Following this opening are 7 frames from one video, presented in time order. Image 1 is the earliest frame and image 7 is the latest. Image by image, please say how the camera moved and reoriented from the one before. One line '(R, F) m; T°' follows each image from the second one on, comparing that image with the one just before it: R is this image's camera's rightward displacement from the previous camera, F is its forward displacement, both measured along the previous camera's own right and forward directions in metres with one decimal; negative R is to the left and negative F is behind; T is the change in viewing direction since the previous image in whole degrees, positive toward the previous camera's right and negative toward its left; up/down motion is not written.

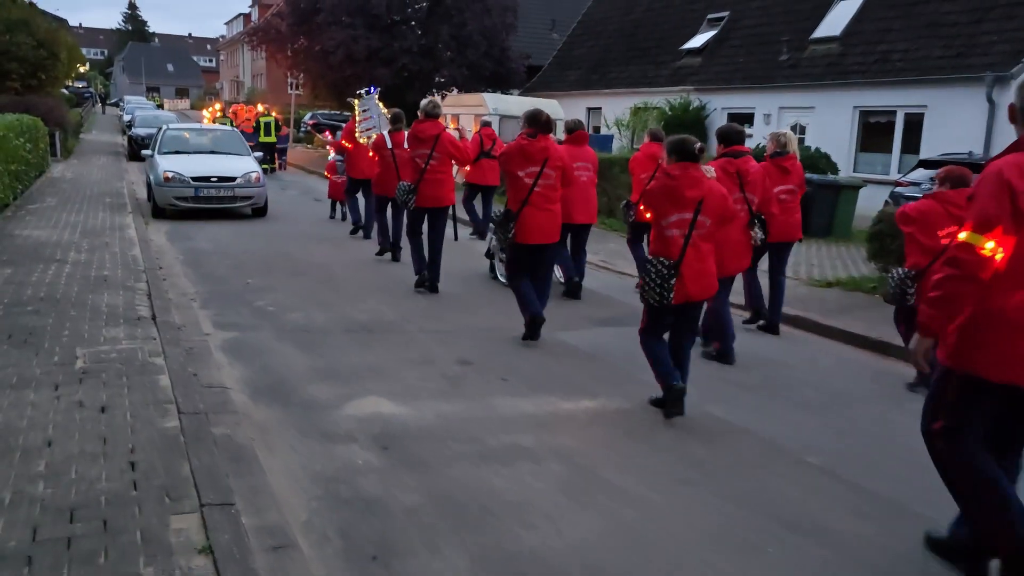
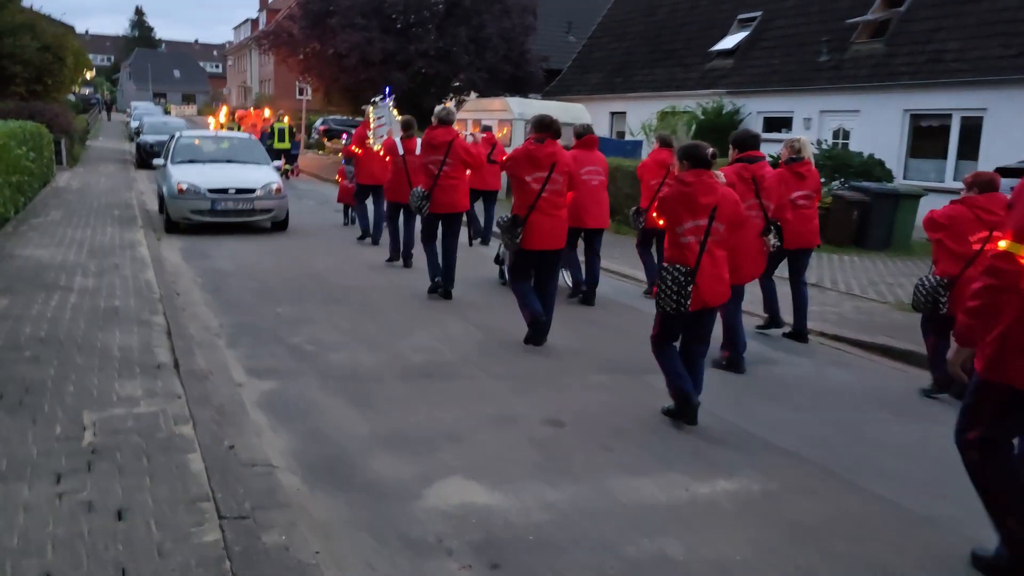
(-0.6, +1.1) m; 0°
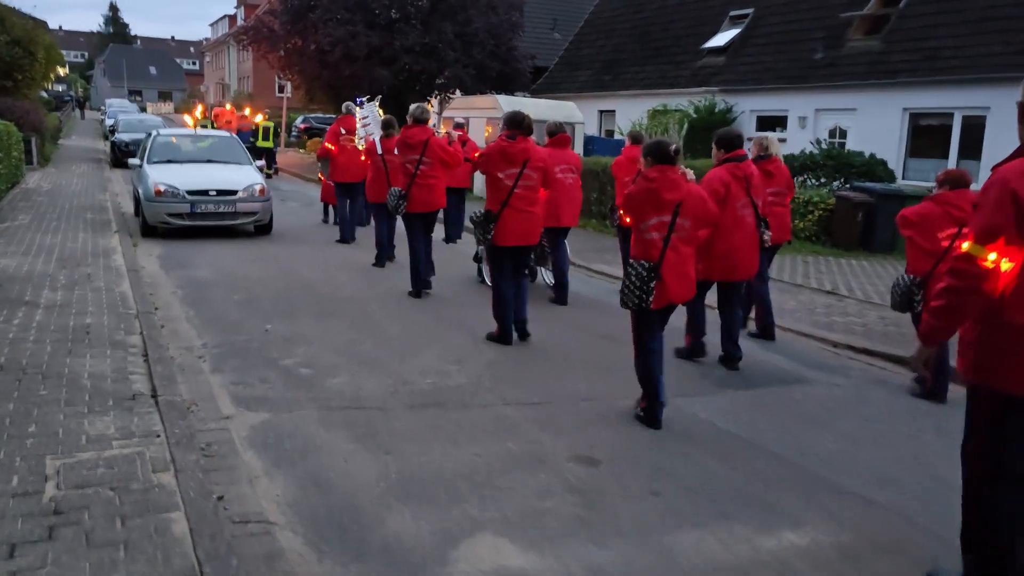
(-0.2, +0.6) m; +1°
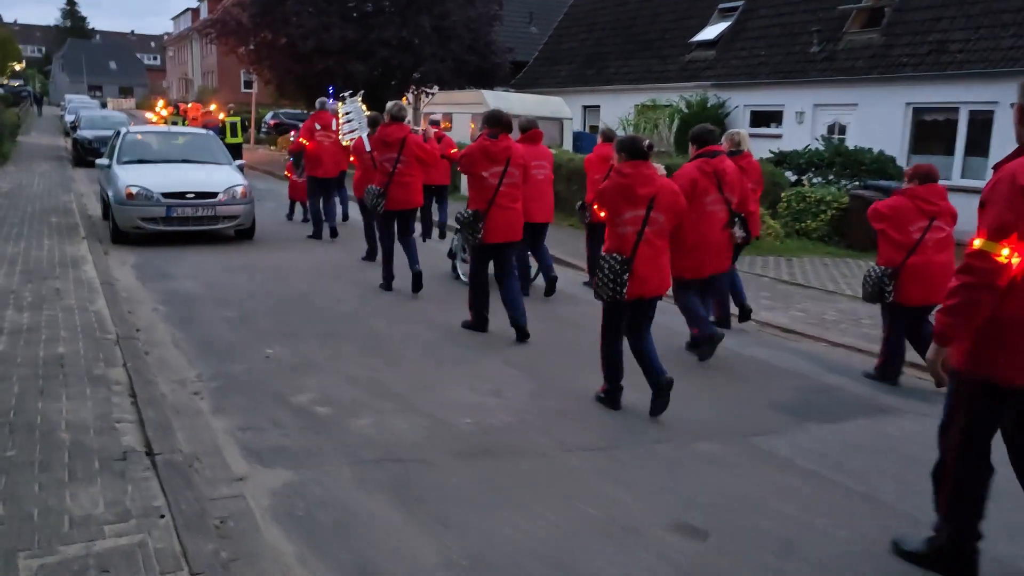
(-0.5, +0.9) m; +2°
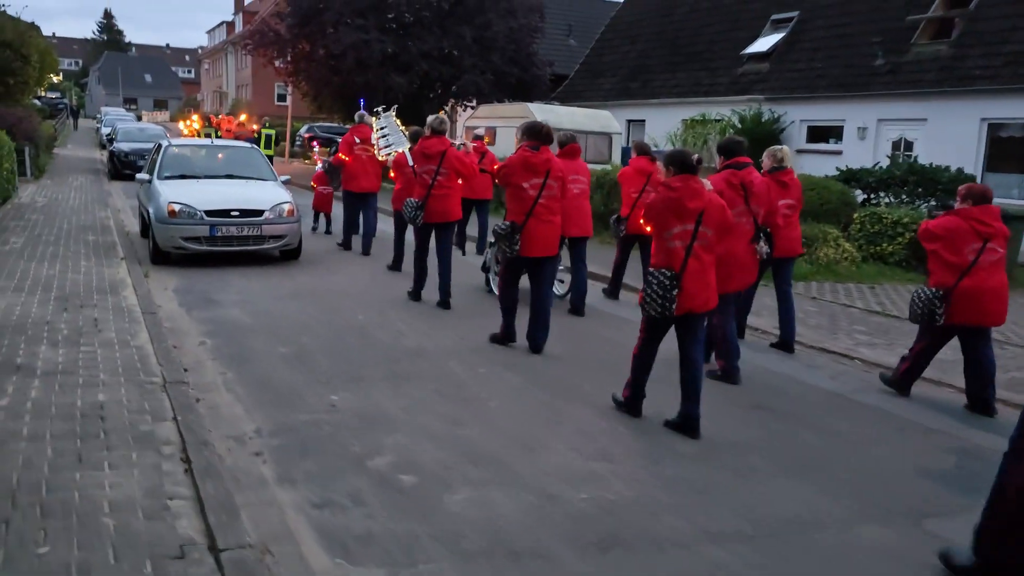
(-0.5, +0.8) m; -2°
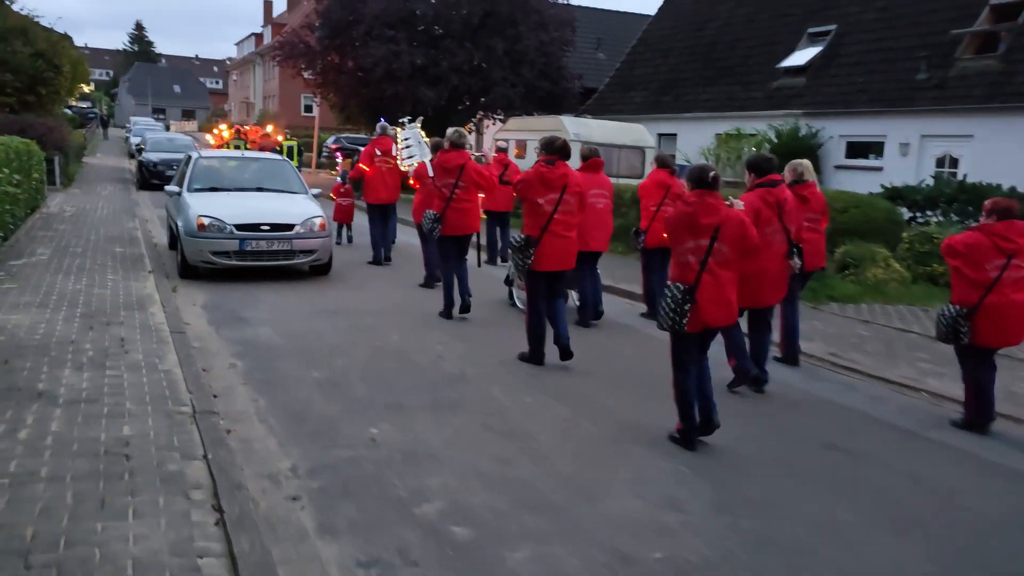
(-0.2, +0.4) m; -1°
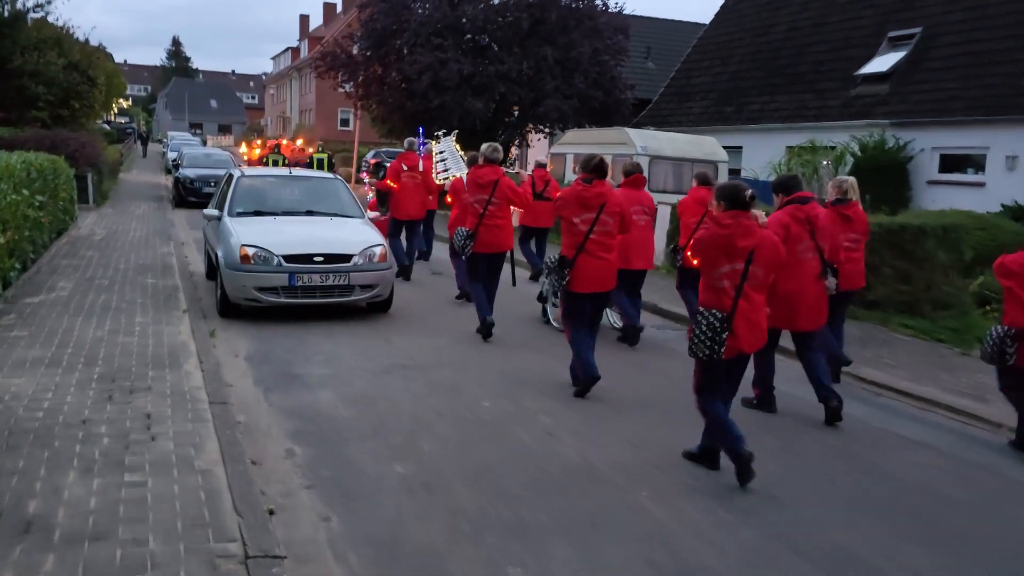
(-0.7, +1.6) m; -2°
